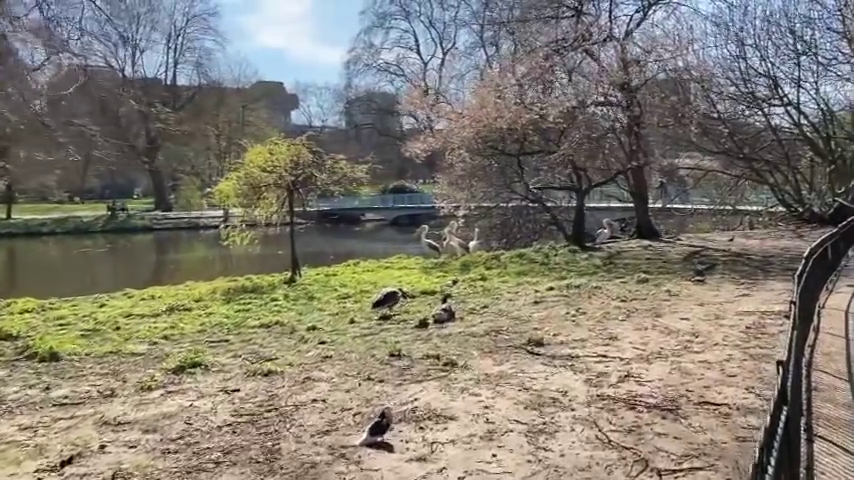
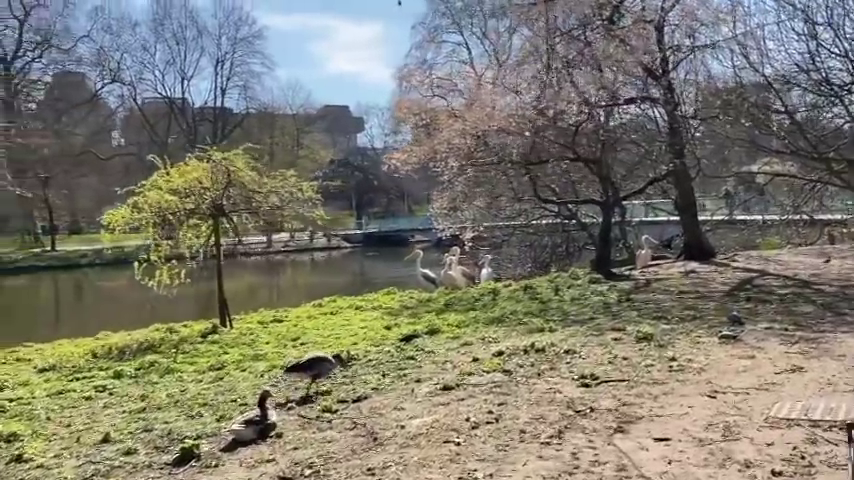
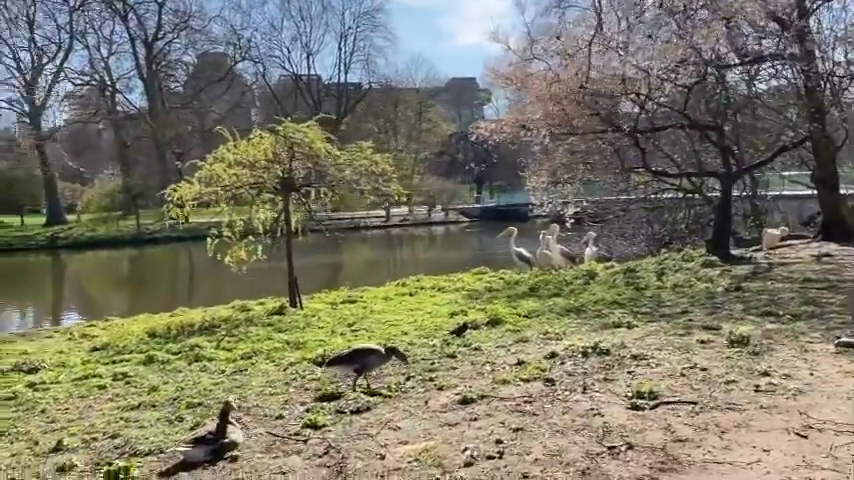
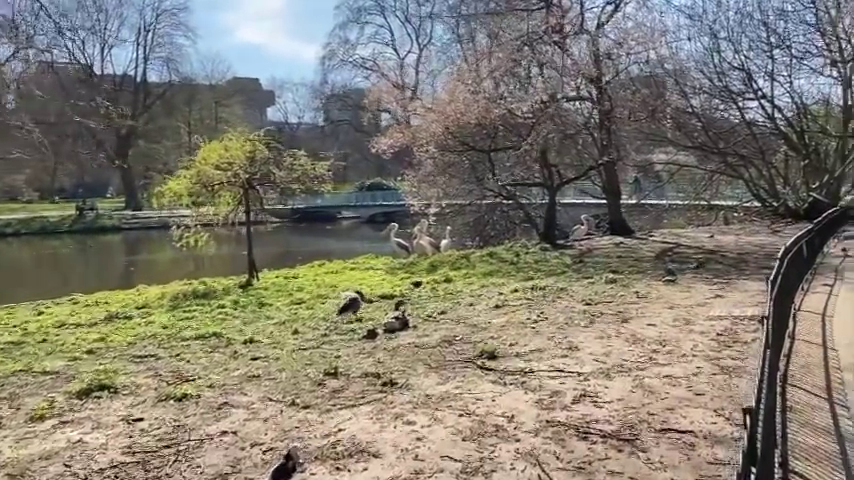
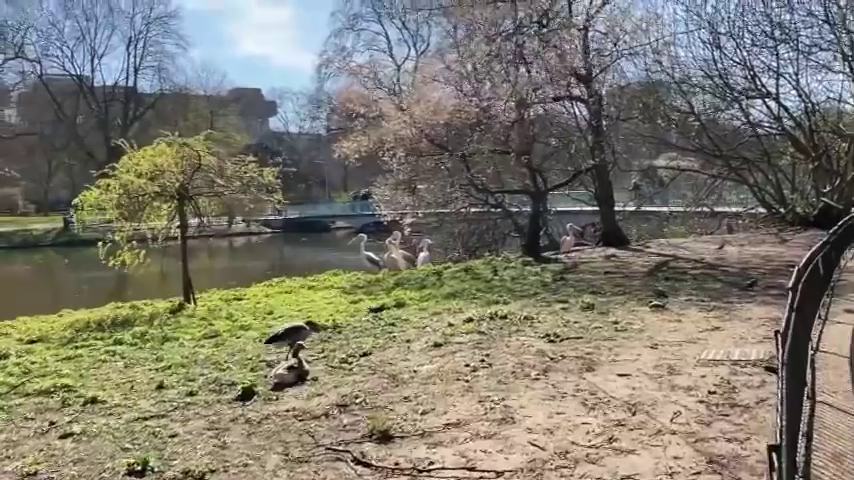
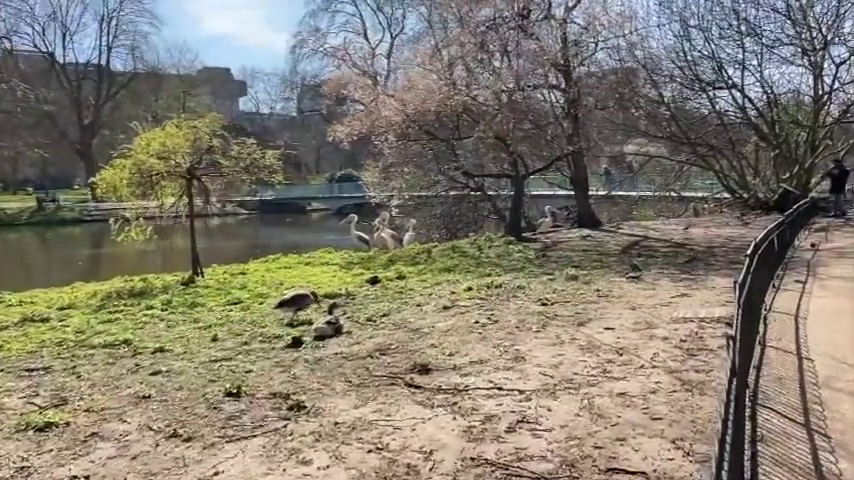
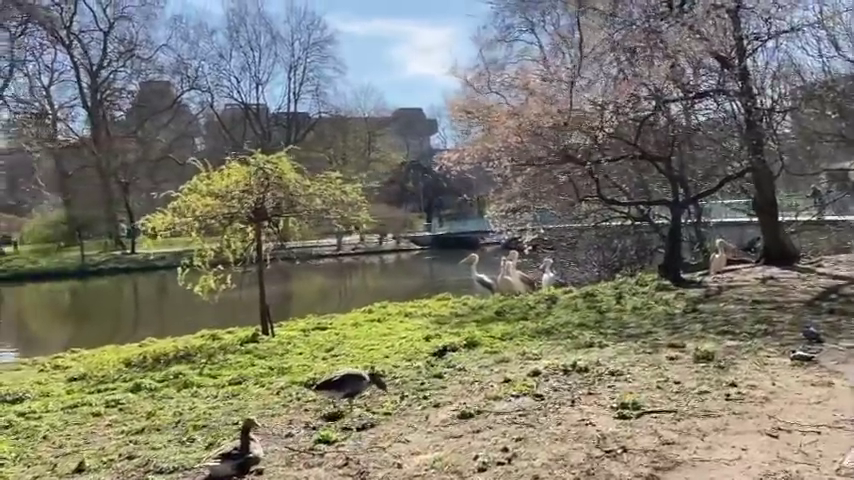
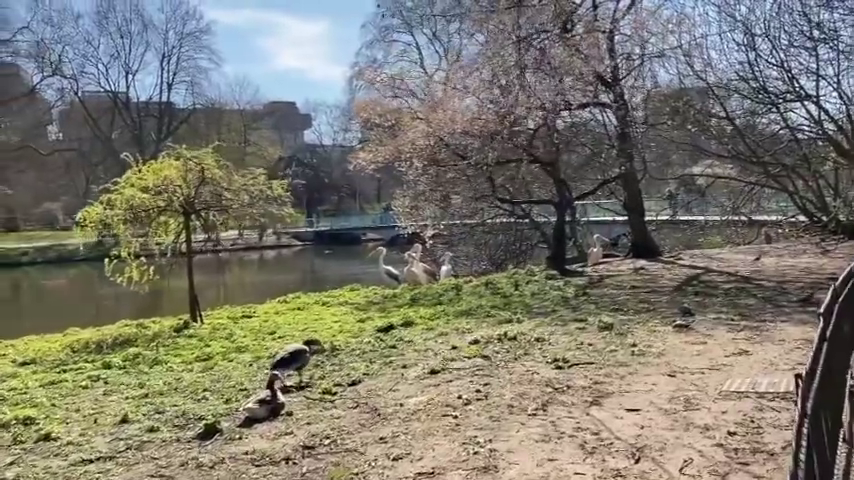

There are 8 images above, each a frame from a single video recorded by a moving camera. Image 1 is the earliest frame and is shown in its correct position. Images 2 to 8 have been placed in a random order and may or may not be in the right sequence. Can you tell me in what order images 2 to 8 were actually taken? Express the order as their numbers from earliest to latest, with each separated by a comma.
4, 6, 5, 8, 2, 7, 3
